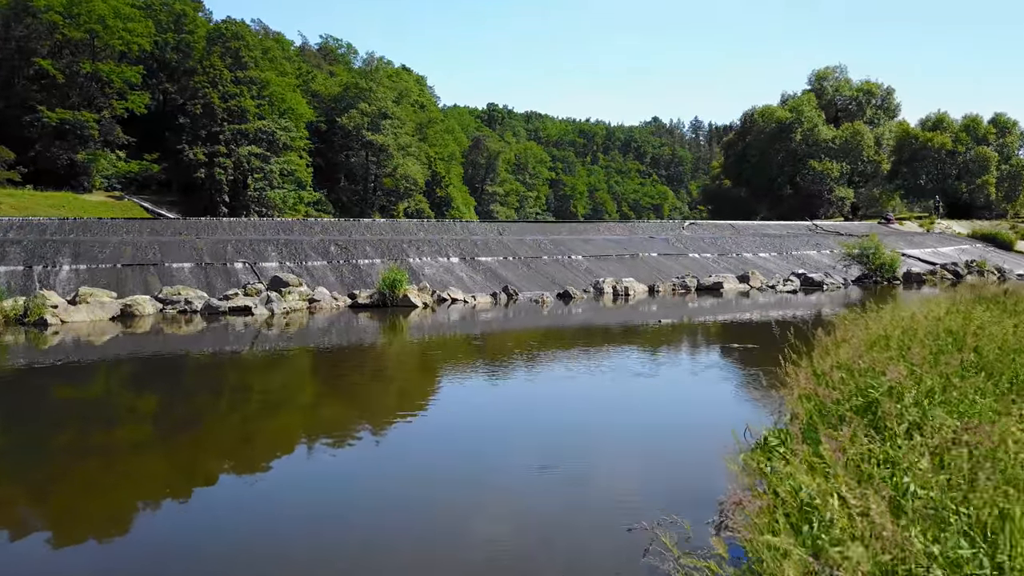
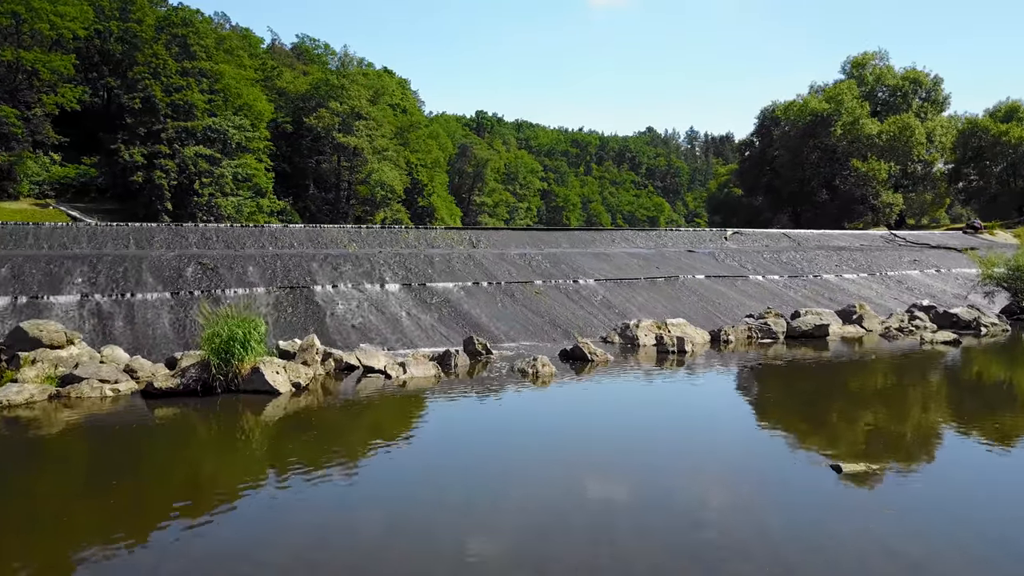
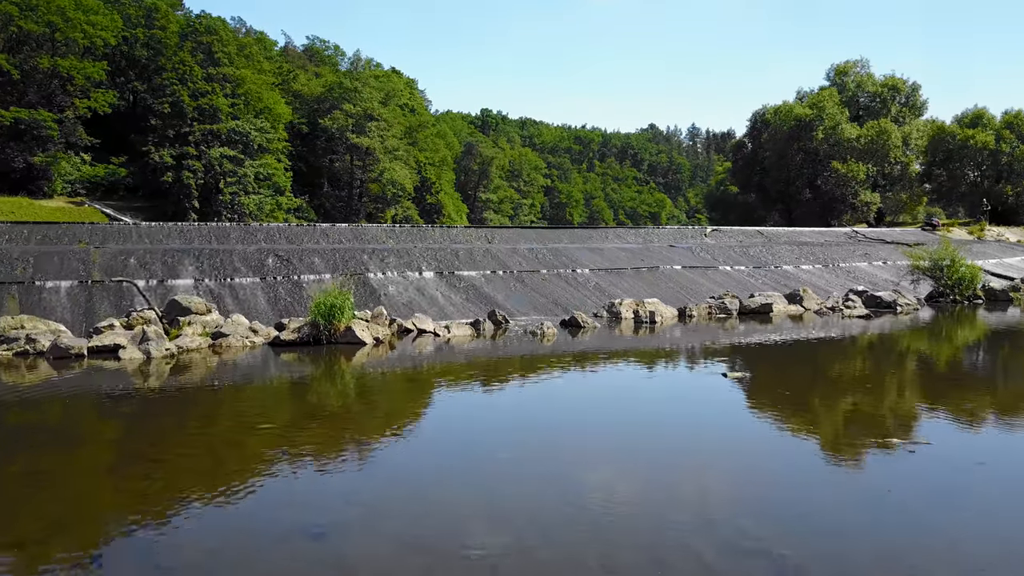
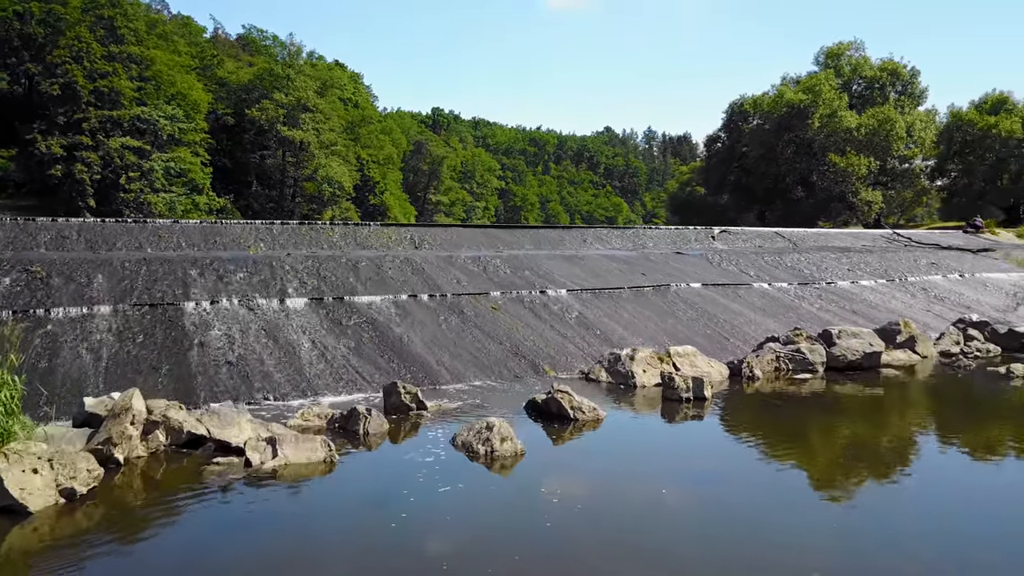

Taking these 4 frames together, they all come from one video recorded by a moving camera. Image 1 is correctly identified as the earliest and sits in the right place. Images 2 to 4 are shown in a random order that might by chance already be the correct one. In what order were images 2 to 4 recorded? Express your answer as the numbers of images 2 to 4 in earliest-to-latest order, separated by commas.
3, 2, 4
